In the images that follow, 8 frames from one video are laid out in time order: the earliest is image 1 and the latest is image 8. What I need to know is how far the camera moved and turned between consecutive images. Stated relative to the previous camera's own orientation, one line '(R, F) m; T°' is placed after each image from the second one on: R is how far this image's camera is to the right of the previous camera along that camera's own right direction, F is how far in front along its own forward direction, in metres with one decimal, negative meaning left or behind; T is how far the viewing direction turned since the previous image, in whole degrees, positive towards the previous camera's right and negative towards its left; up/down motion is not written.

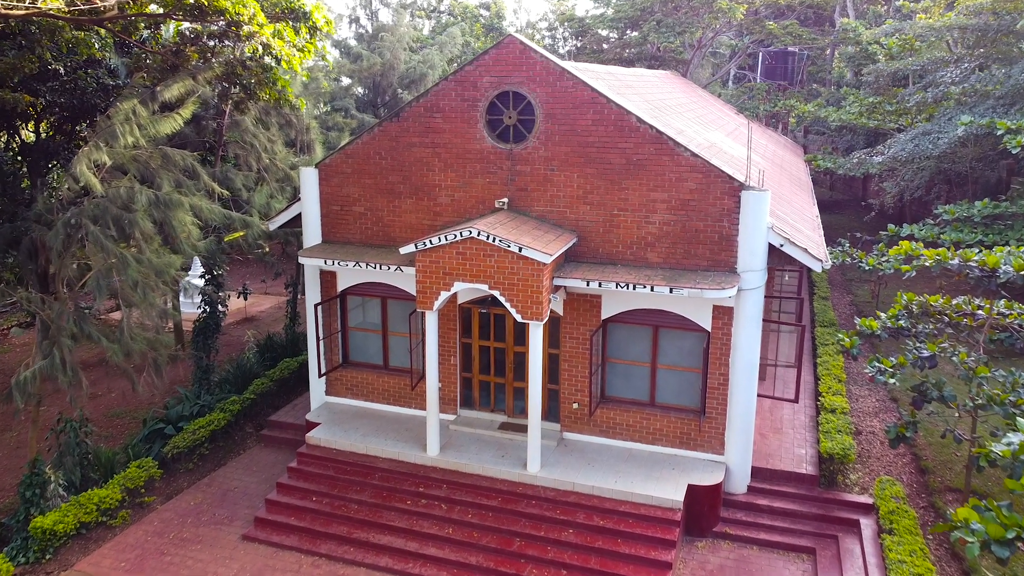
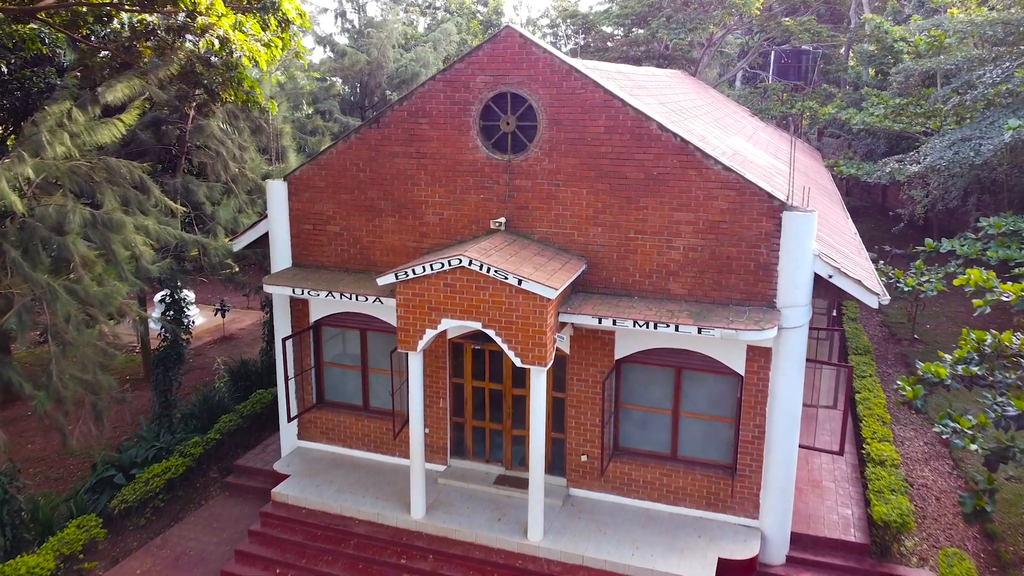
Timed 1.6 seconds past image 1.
(0.0, +1.5) m; 0°
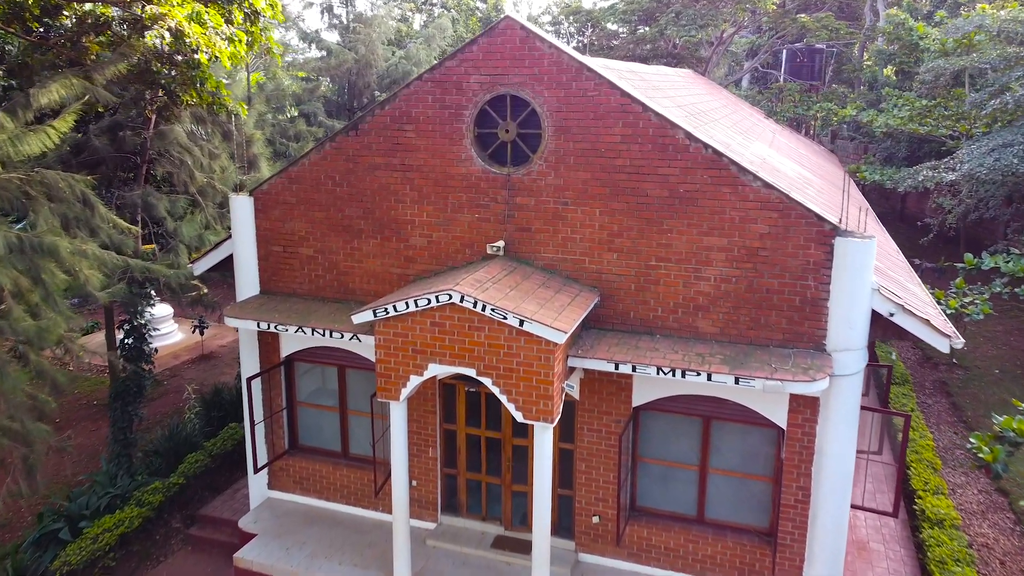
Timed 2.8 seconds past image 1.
(0.0, +1.3) m; 0°
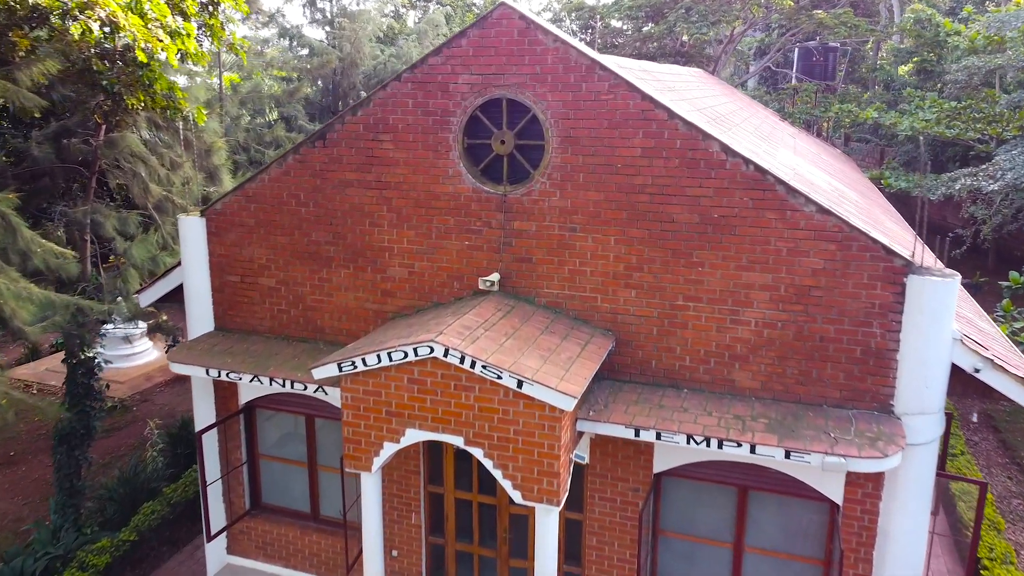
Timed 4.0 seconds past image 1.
(0.0, +1.3) m; 0°
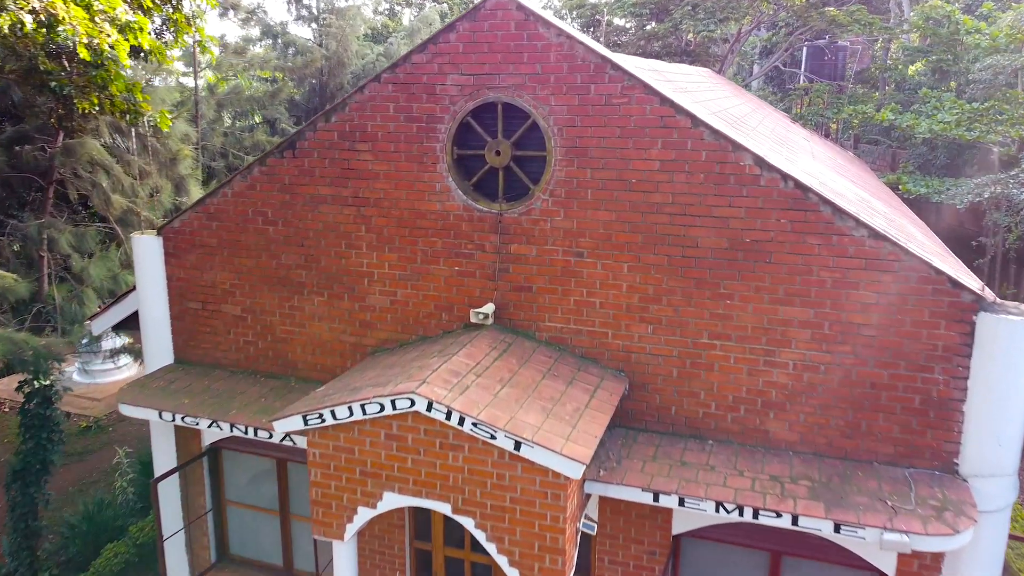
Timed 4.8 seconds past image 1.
(0.0, +0.8) m; 0°
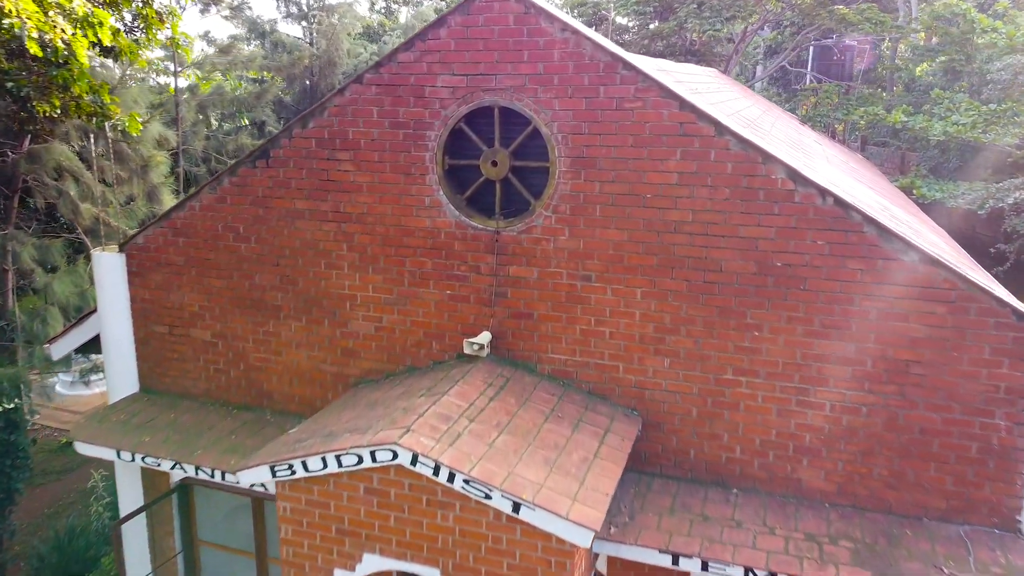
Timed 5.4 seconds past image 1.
(0.0, +0.6) m; 0°
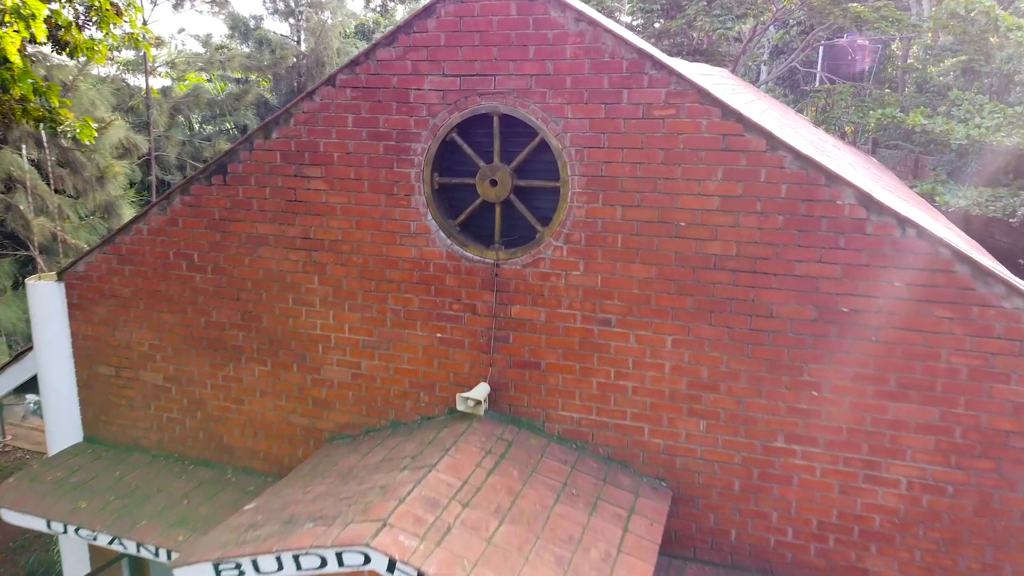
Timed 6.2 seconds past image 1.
(0.0, +0.8) m; 0°
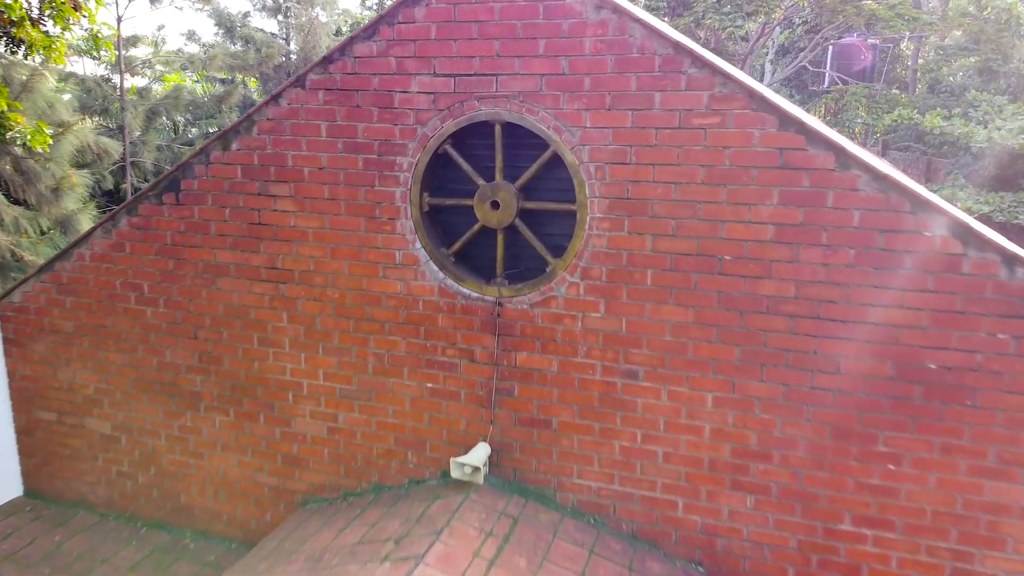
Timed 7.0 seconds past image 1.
(0.0, +0.7) m; 0°
